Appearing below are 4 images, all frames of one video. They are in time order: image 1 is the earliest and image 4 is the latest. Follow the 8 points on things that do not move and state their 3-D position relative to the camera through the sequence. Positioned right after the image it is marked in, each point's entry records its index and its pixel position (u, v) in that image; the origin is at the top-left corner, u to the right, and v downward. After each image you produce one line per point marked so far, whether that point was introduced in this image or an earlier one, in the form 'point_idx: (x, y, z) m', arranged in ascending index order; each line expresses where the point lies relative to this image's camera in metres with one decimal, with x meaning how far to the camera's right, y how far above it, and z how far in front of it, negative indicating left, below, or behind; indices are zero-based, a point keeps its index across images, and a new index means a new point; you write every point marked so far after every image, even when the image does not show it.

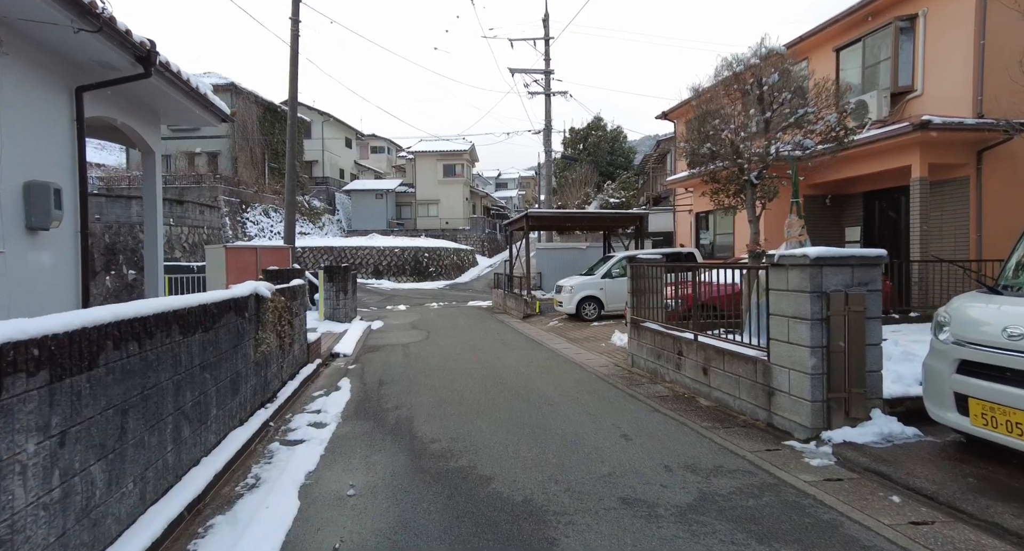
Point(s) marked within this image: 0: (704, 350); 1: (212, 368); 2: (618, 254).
0: (+2.2, -0.8, +5.7) m
1: (-2.3, -0.7, +3.9) m
2: (+2.7, +0.6, +13.0) m
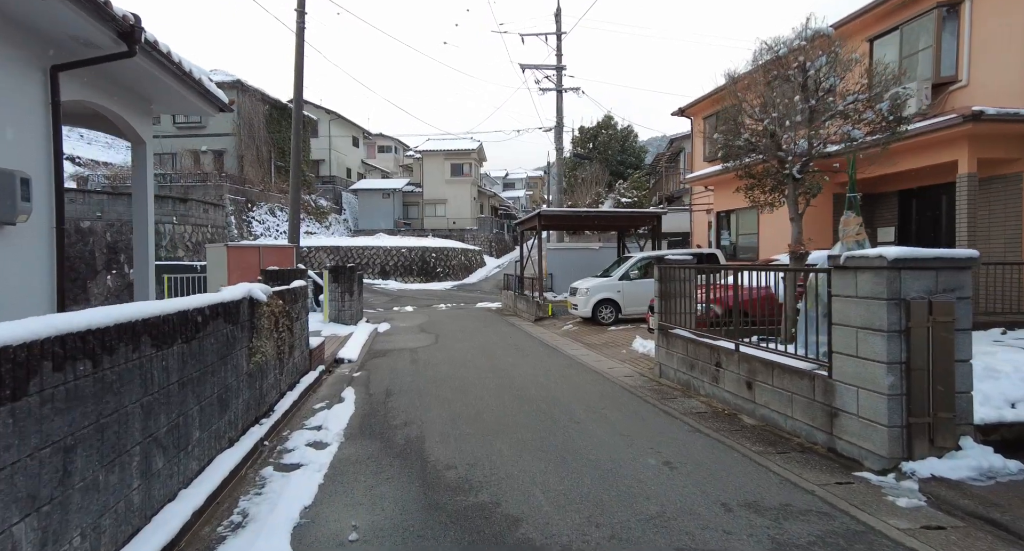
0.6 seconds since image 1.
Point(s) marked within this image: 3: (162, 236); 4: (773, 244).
0: (+2.4, -0.9, +5.2) m
1: (-2.1, -0.7, +3.4) m
2: (+3.0, +0.5, +12.4) m
3: (-13.3, +1.5, +19.1) m
4: (+6.1, +0.8, +11.8) m
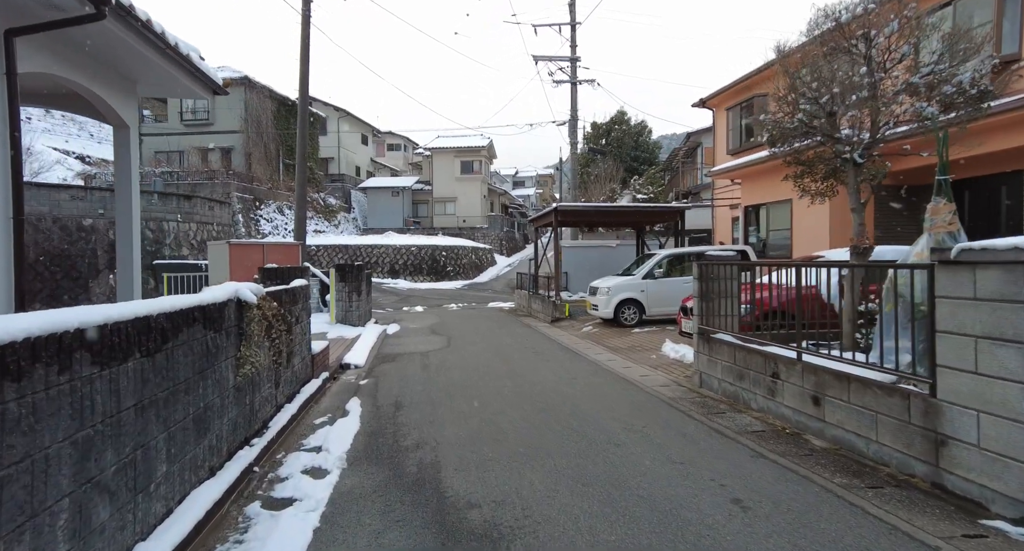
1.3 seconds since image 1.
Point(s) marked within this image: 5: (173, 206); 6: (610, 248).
0: (+2.6, -0.9, +4.4) m
1: (-1.9, -0.7, +2.7) m
2: (+3.4, +0.5, +11.7) m
3: (-12.8, +1.5, +18.7) m
4: (+6.5, +0.8, +11.0) m
5: (-12.7, +2.6, +19.0) m
6: (+3.6, +1.0, +18.5) m
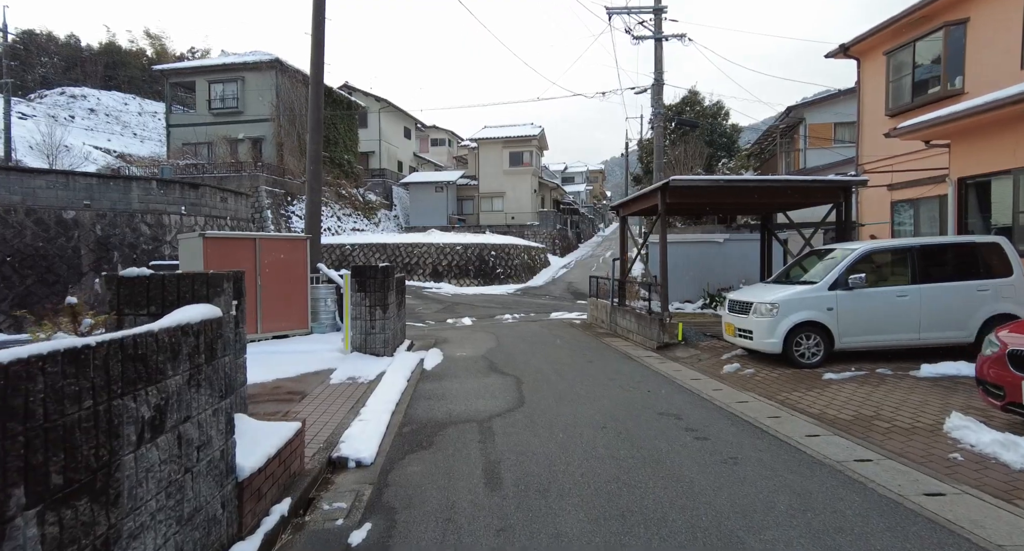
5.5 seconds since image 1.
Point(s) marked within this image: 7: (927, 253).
0: (+3.5, -1.0, +0.2) m
1: (-1.2, -0.8, -1.1) m
2: (+4.9, +0.4, +7.3) m
3: (-10.7, +1.4, +15.7) m
4: (+7.9, +0.7, +6.4) m
5: (-10.6, +2.5, +16.0) m
6: (+5.7, +0.9, +14.1) m
7: (+5.9, +0.3, +7.1) m
